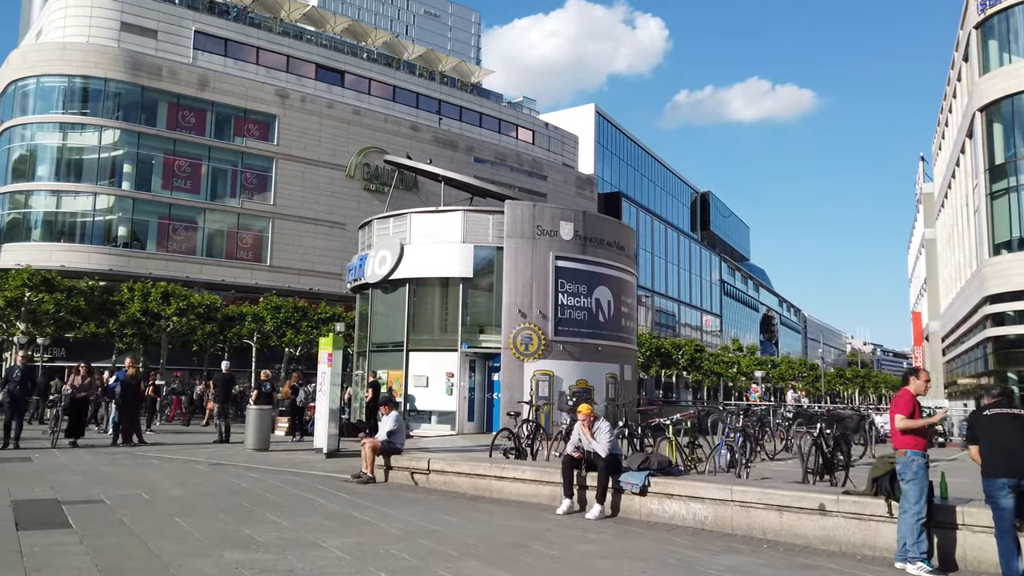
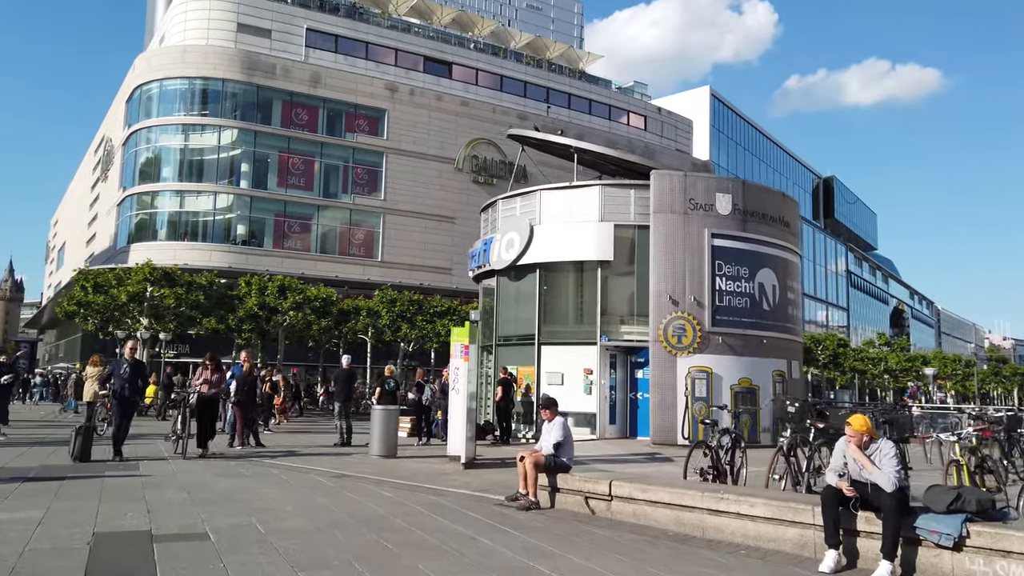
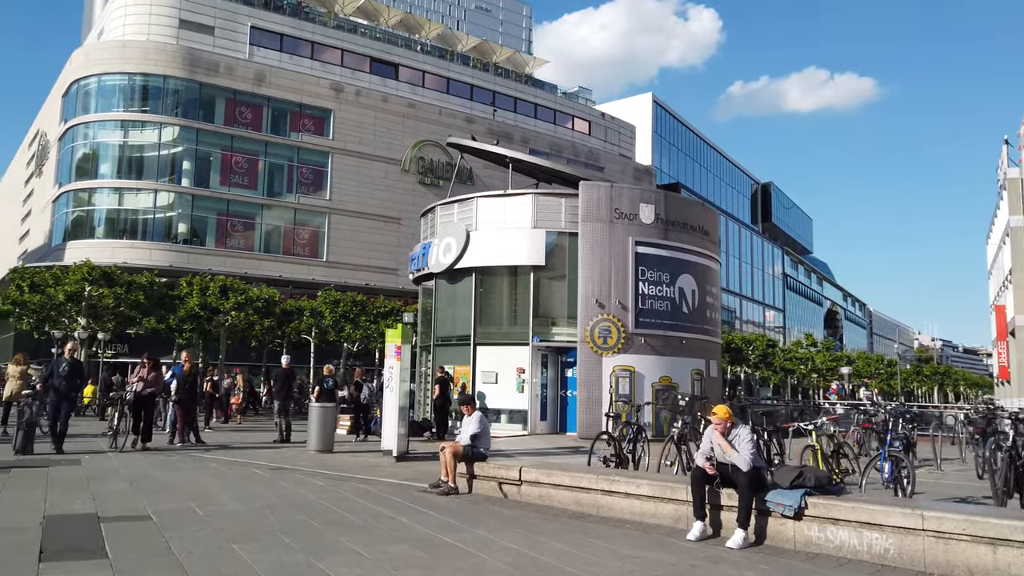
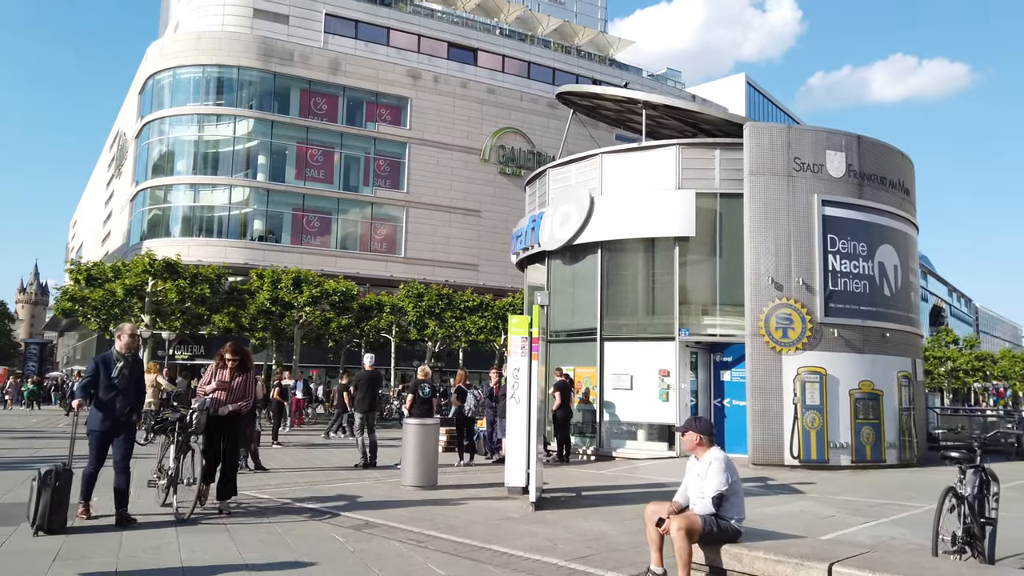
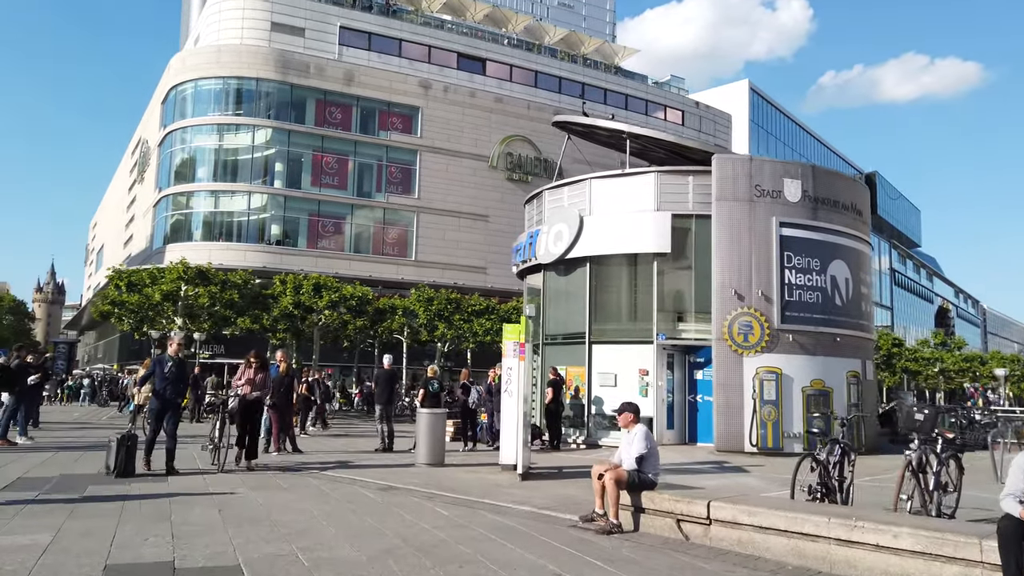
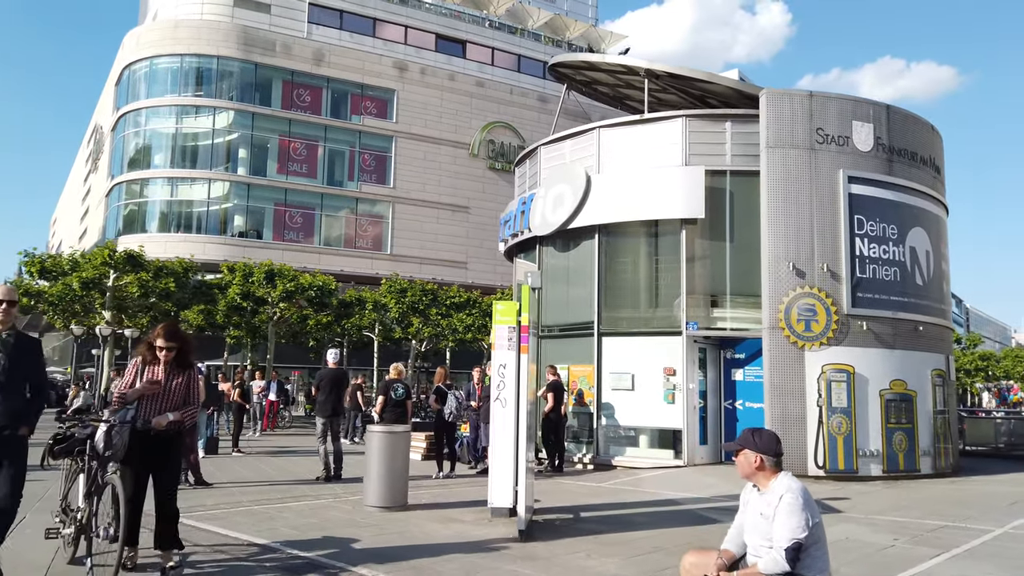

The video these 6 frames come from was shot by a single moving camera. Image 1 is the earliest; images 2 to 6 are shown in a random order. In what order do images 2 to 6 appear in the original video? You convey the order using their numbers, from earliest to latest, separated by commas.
3, 2, 5, 4, 6
